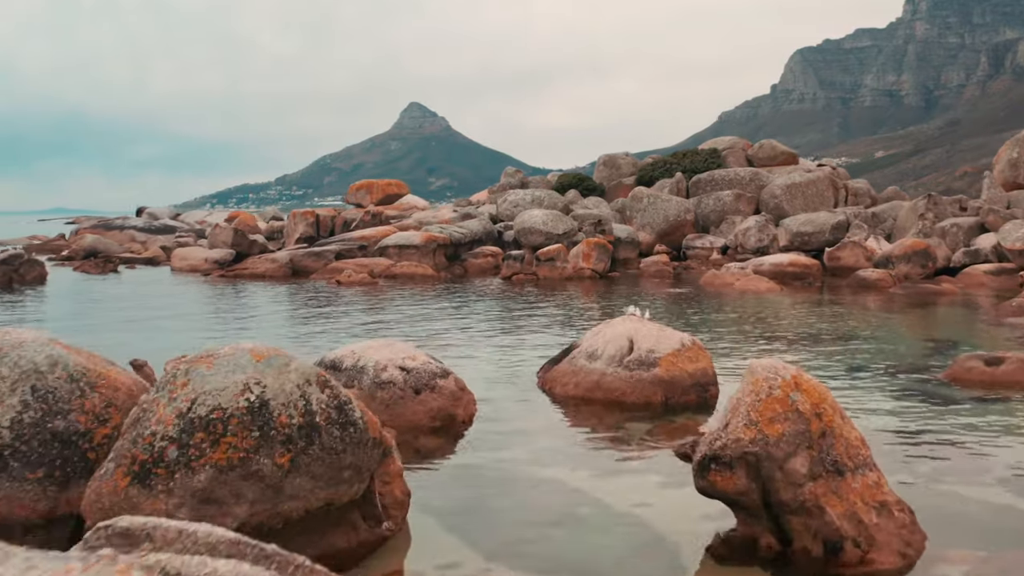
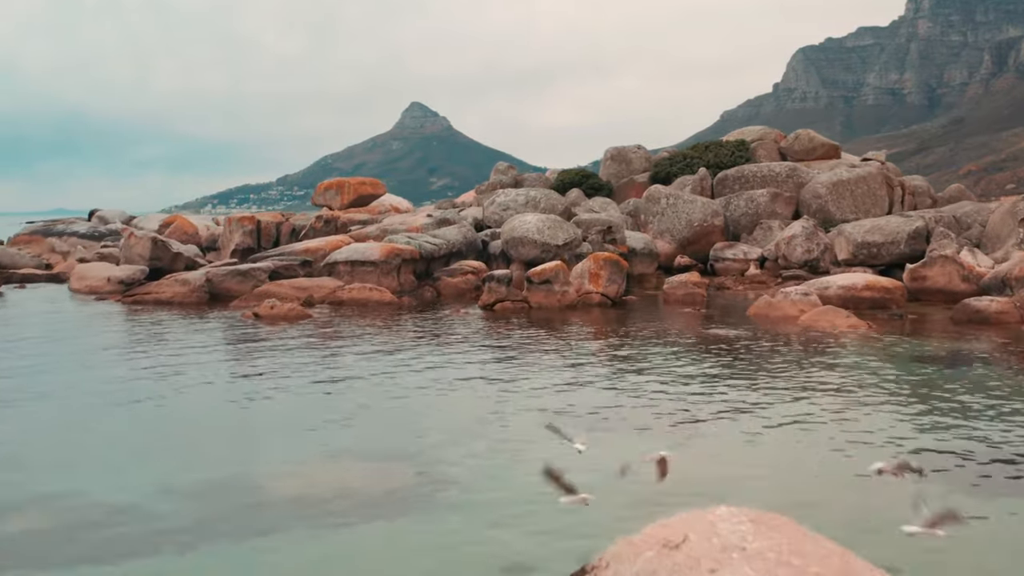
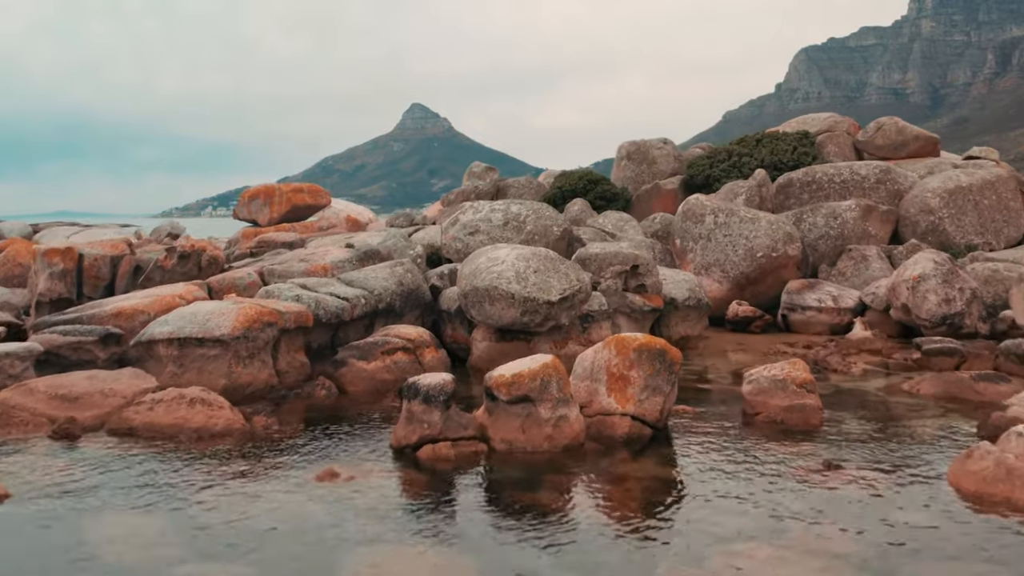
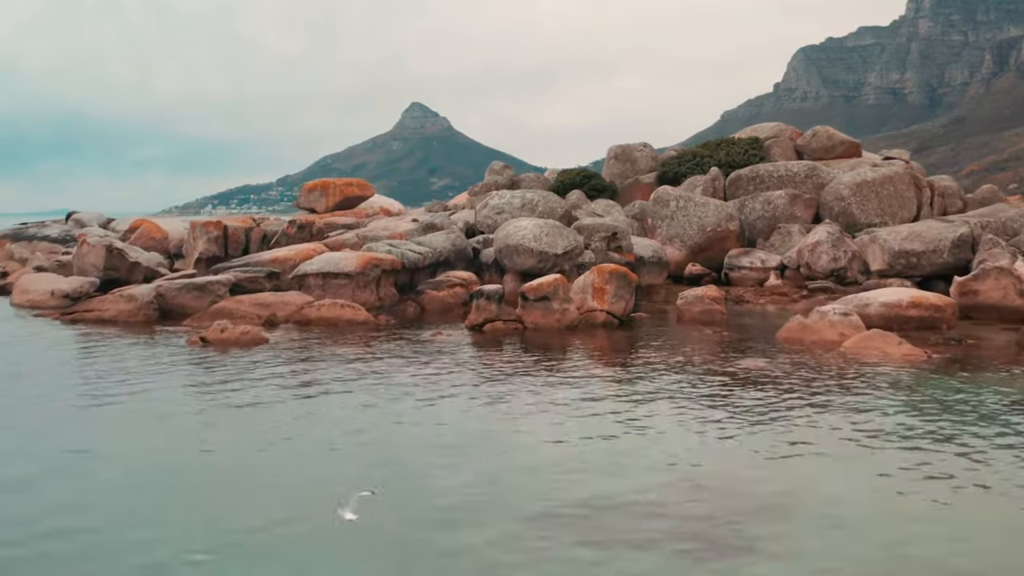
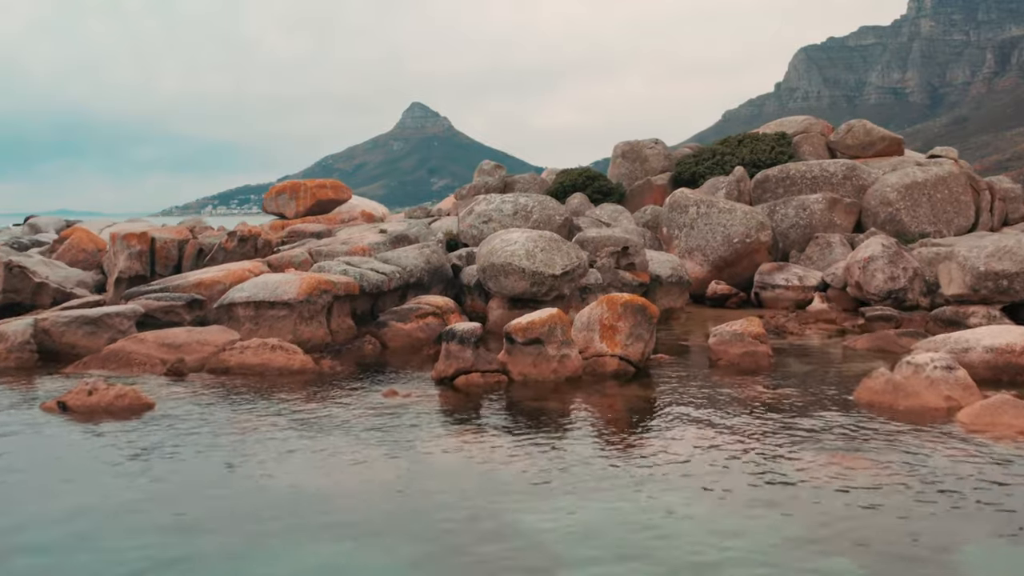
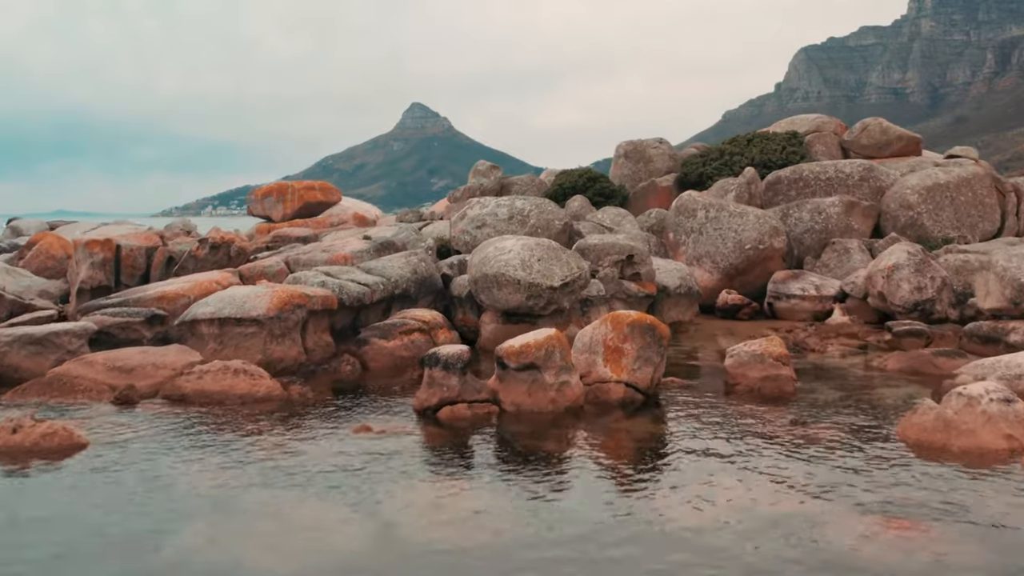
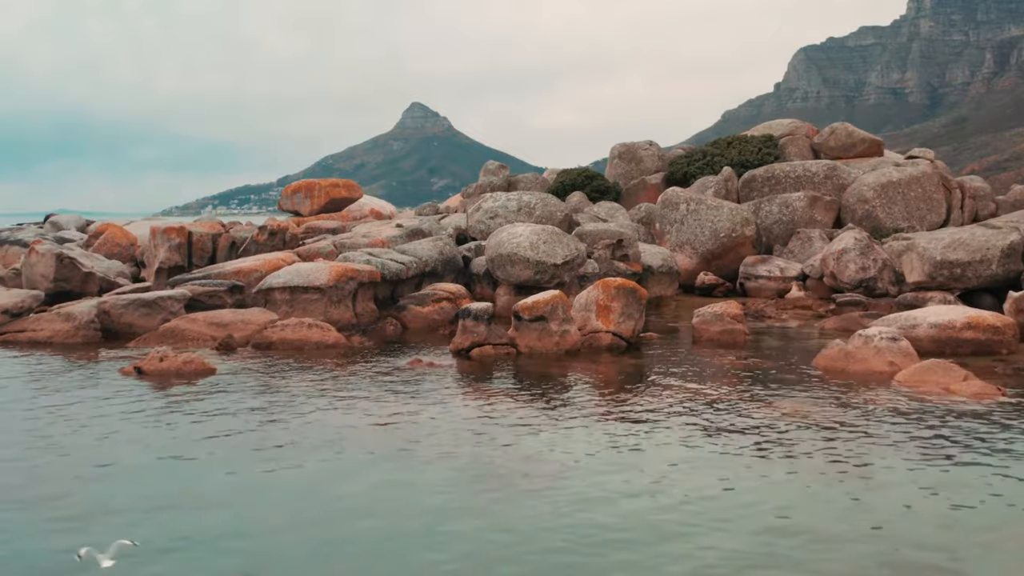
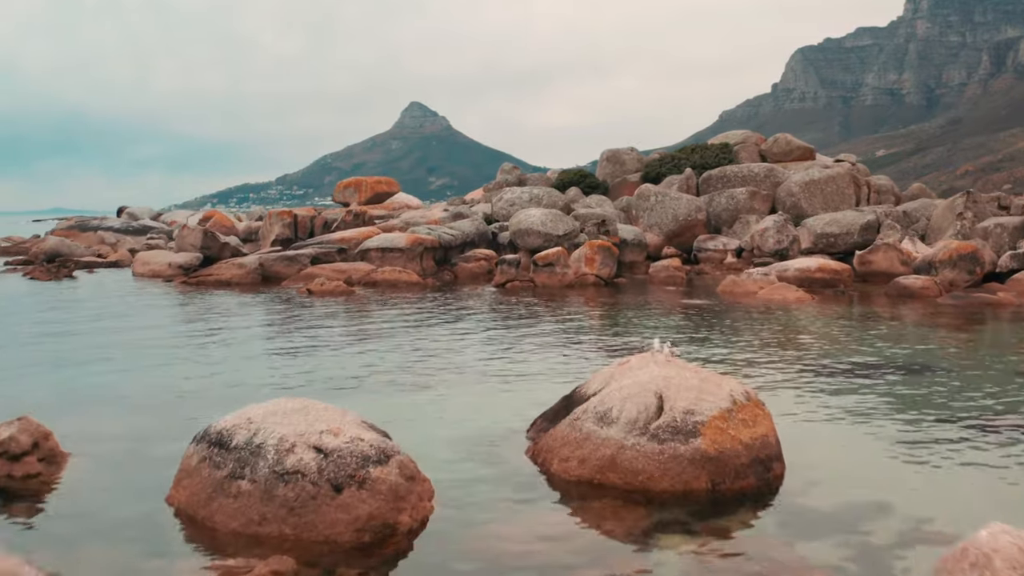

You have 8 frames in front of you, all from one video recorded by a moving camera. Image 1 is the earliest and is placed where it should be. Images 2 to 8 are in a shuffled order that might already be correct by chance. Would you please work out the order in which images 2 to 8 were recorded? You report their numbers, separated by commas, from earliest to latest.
8, 2, 4, 7, 5, 6, 3
